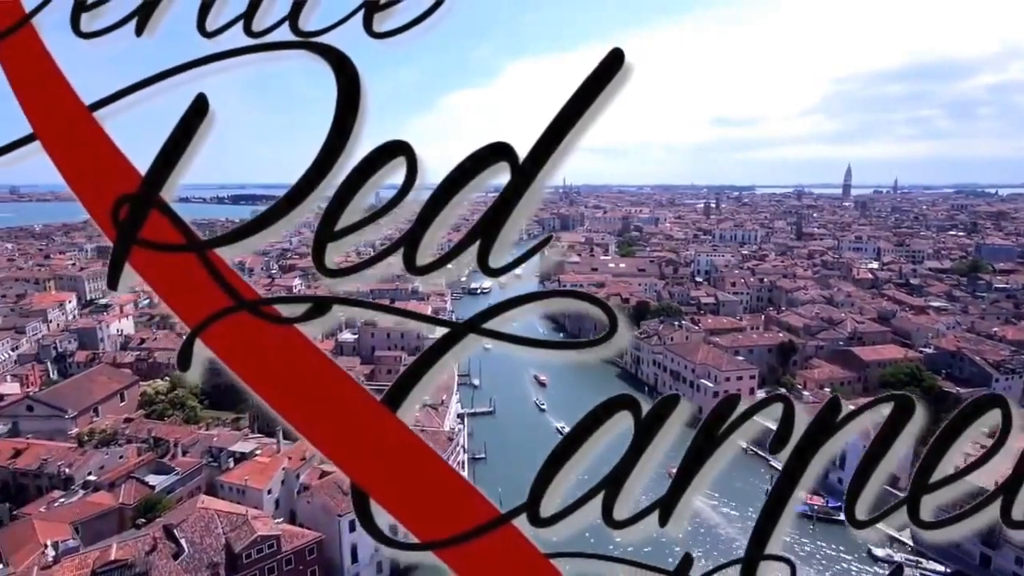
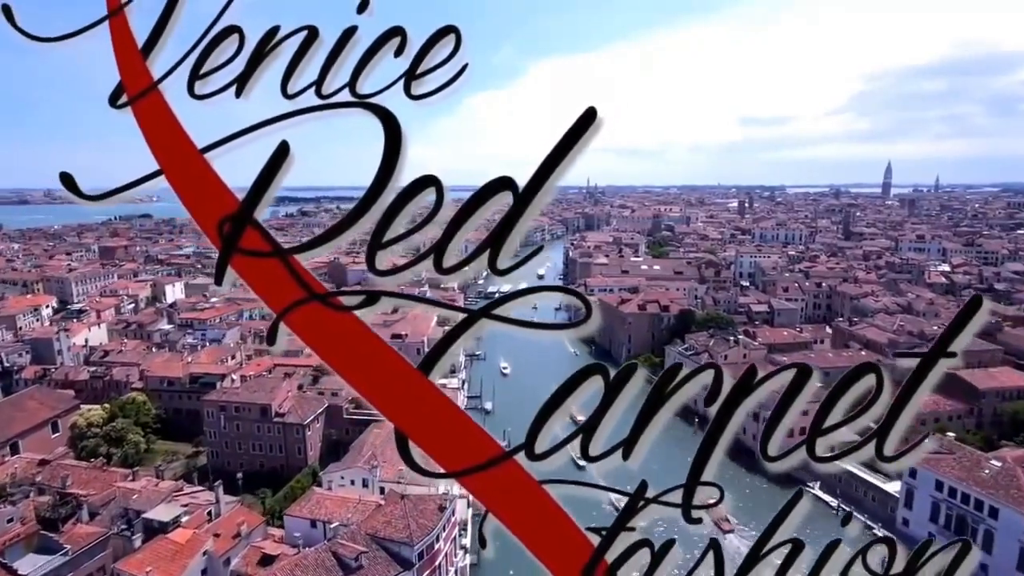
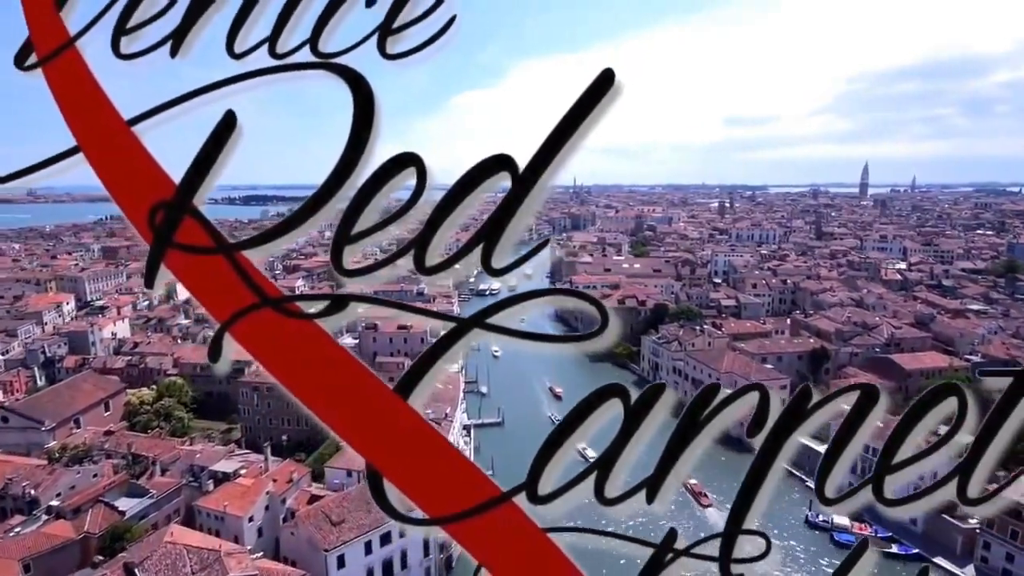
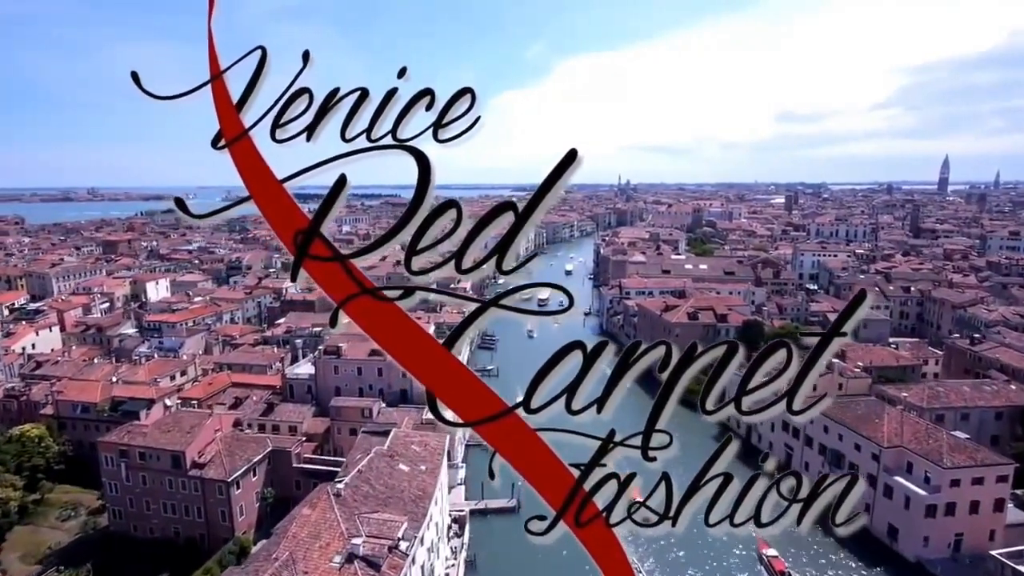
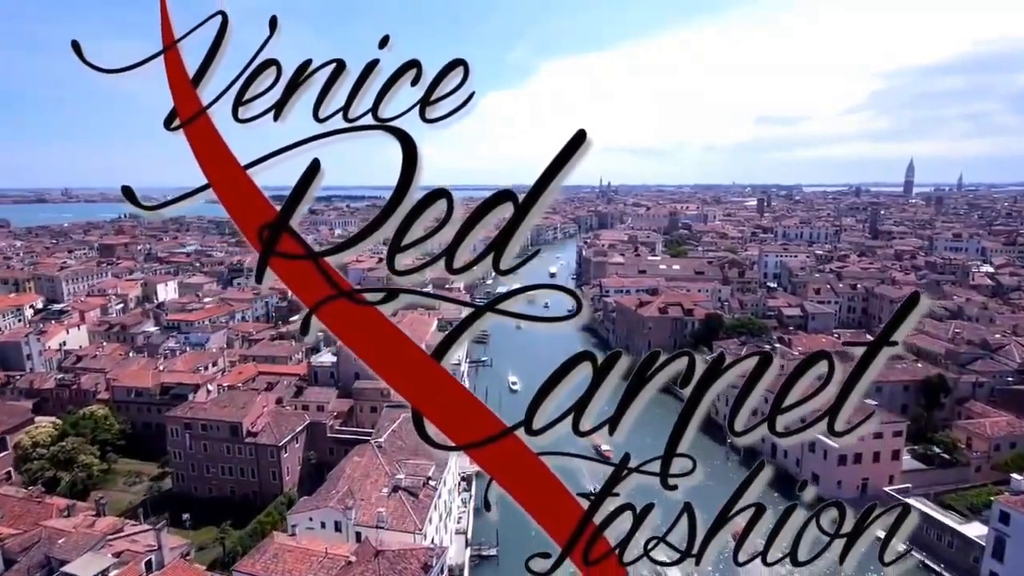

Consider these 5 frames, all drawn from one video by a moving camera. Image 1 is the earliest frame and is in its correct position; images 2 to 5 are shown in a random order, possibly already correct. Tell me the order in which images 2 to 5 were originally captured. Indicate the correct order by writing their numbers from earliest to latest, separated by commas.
3, 2, 5, 4
